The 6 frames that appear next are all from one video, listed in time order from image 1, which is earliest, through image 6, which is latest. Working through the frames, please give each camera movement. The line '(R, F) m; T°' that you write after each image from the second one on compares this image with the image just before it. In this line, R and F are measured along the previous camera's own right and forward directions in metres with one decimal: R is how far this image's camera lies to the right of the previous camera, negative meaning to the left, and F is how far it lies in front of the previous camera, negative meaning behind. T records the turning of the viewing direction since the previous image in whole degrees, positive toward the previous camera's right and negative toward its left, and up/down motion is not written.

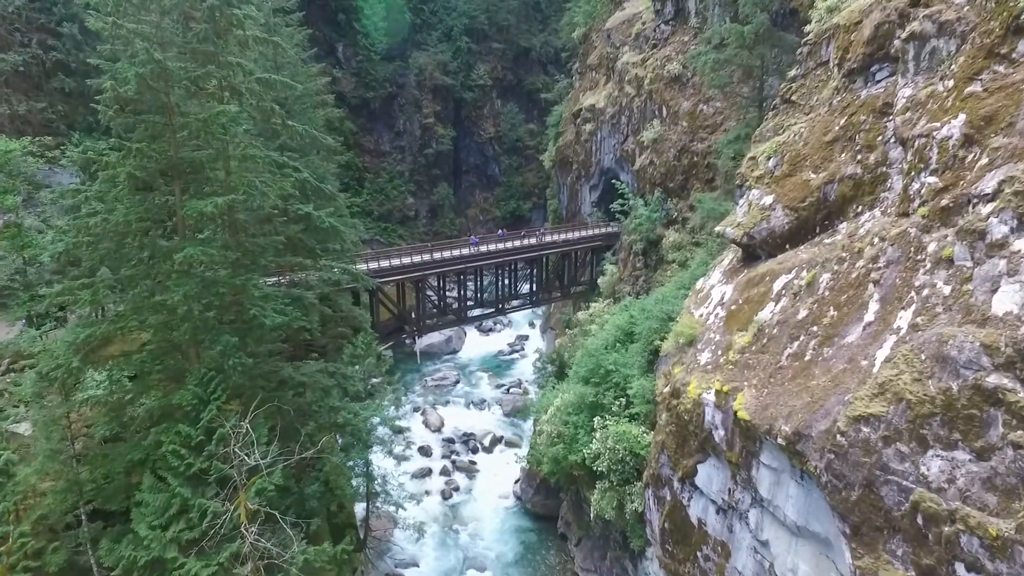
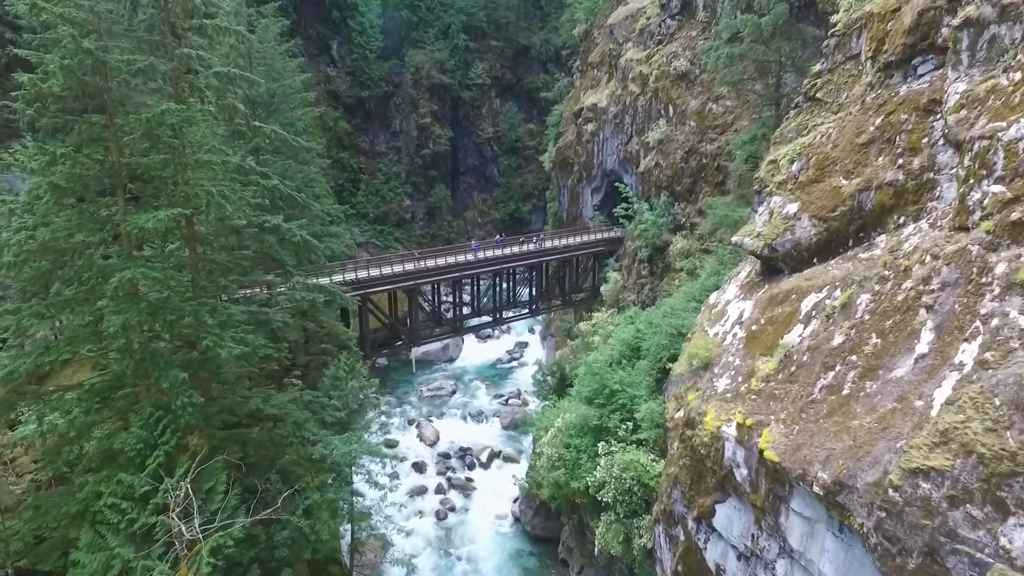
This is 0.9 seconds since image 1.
(+0.1, +1.1) m; 0°
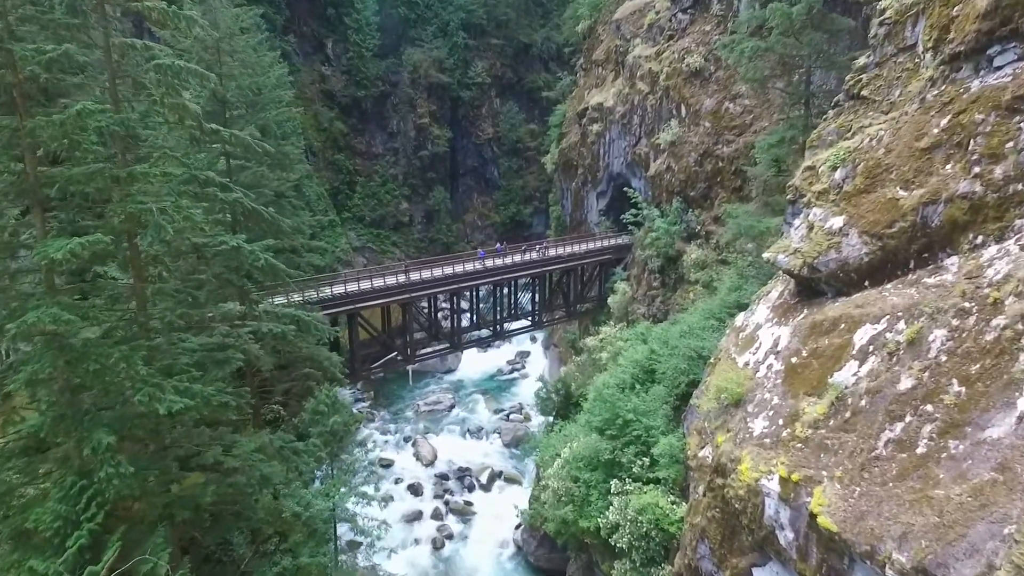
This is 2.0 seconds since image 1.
(0.0, +1.4) m; 0°
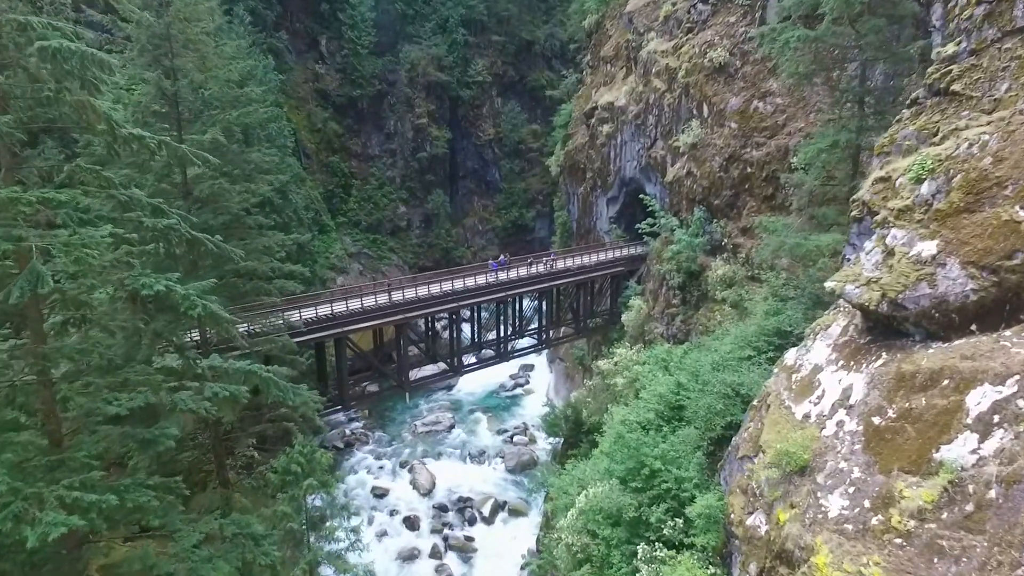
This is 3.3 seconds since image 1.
(-0.1, +1.8) m; 0°
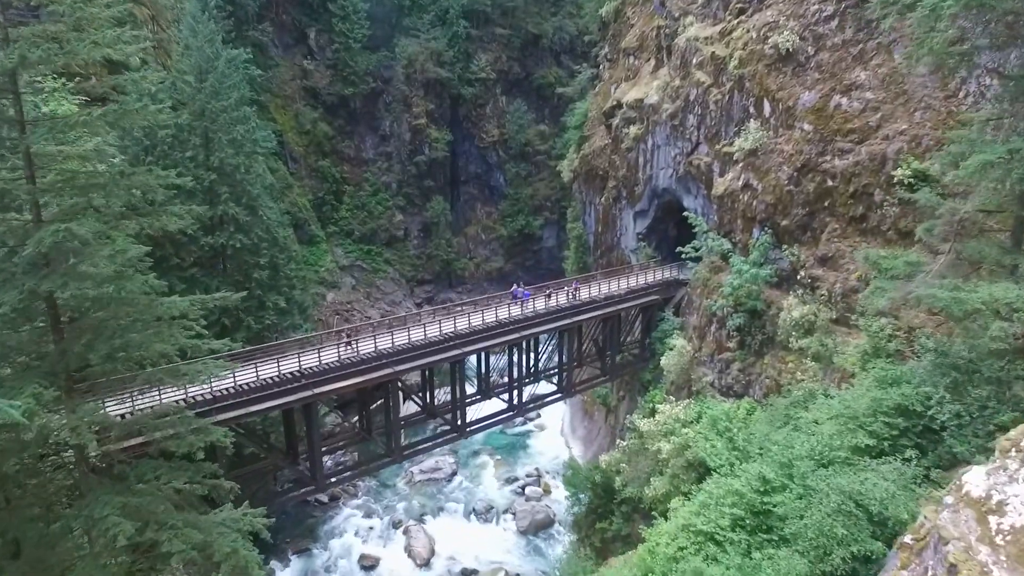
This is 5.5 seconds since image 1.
(-0.3, +3.4) m; 0°
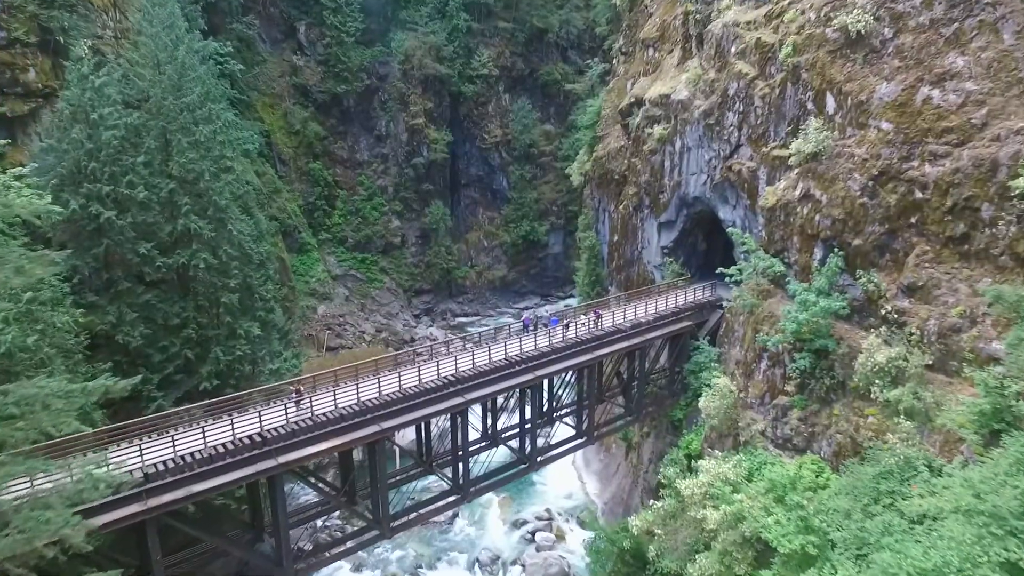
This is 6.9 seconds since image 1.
(-0.2, +2.4) m; 0°
